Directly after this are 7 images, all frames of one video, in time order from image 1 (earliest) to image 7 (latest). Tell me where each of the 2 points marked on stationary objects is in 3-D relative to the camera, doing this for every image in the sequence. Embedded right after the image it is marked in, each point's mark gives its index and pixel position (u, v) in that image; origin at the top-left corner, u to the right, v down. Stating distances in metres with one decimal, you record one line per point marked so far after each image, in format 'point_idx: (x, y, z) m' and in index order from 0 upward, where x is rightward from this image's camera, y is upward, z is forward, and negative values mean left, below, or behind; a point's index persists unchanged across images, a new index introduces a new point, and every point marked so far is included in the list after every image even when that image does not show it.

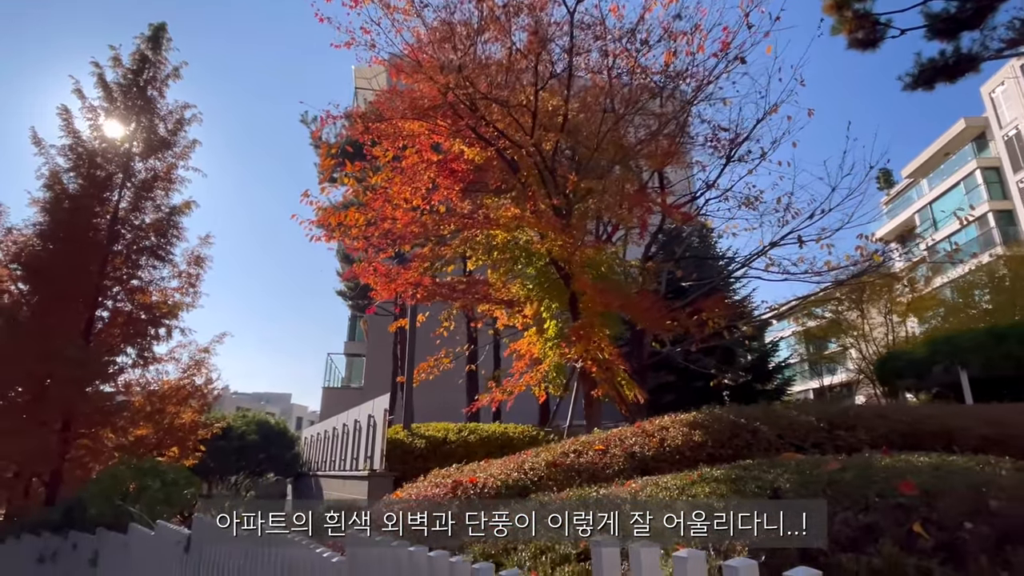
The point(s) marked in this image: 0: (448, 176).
0: (-0.8, +1.5, +7.4) m
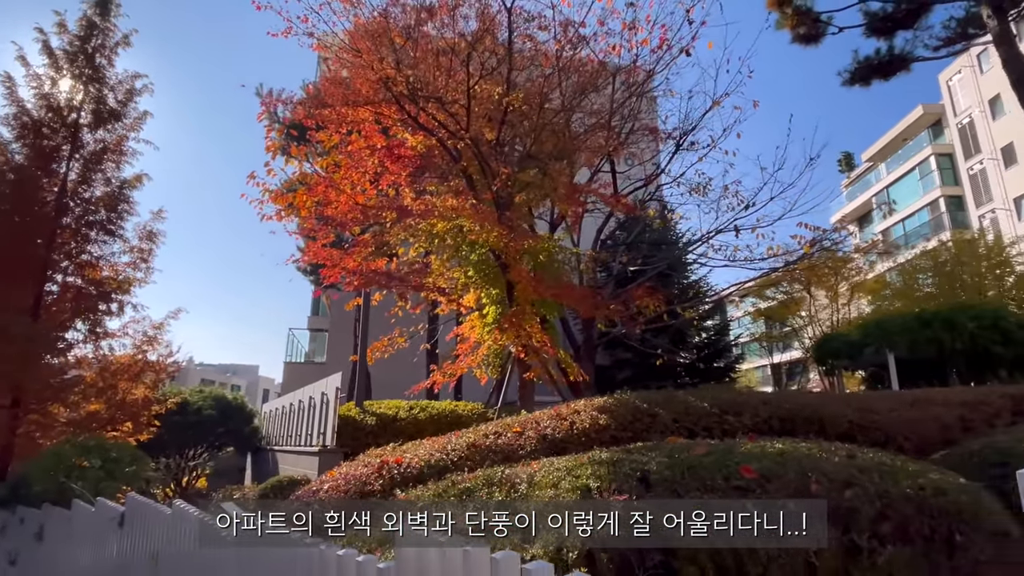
0: (-1.6, +1.7, +7.6) m
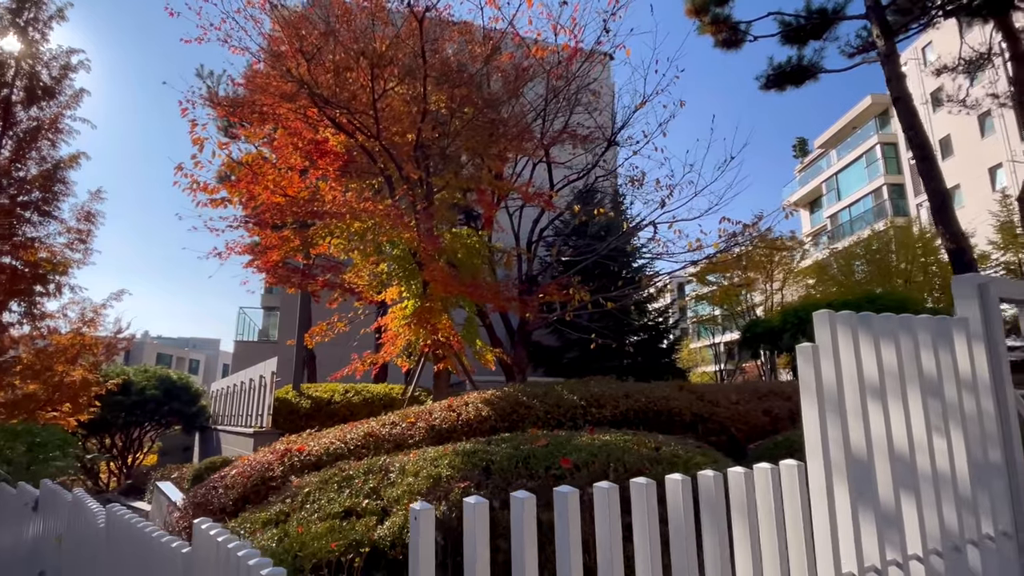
0: (-2.7, +1.8, +7.9) m
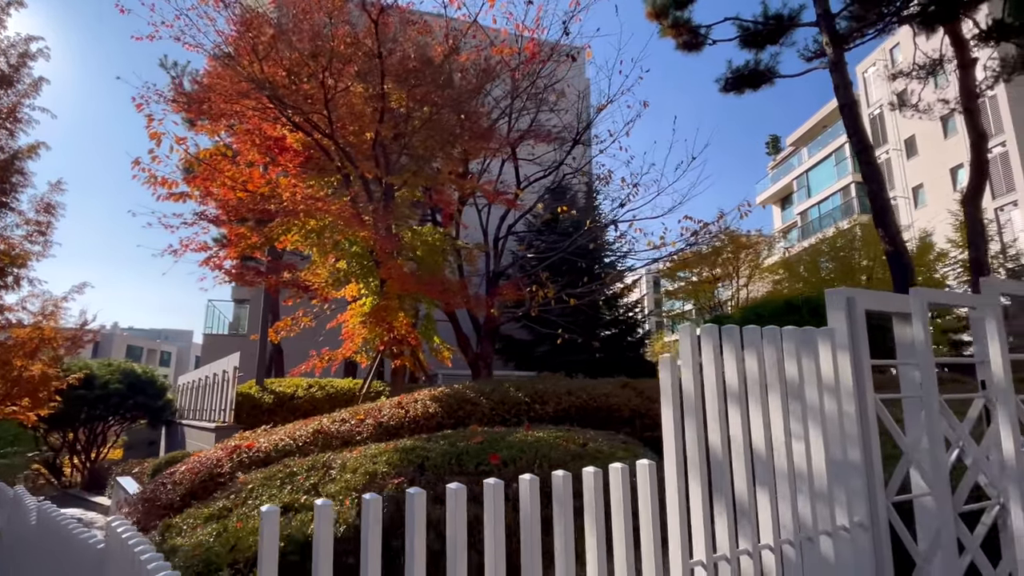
0: (-3.3, +1.9, +7.9) m
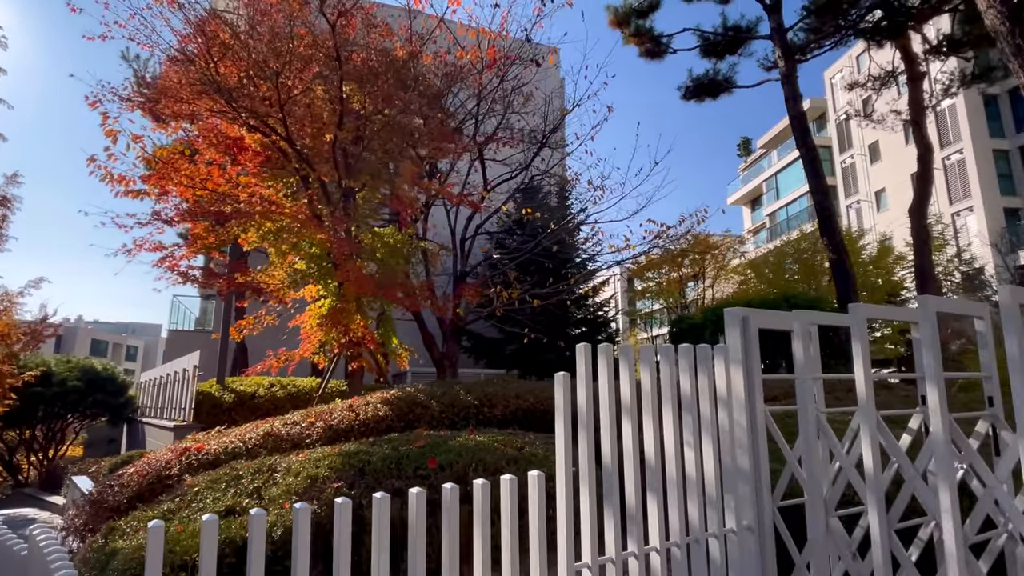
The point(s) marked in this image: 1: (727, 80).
0: (-3.8, +1.9, +7.9) m
1: (+4.1, +4.0, +10.9) m
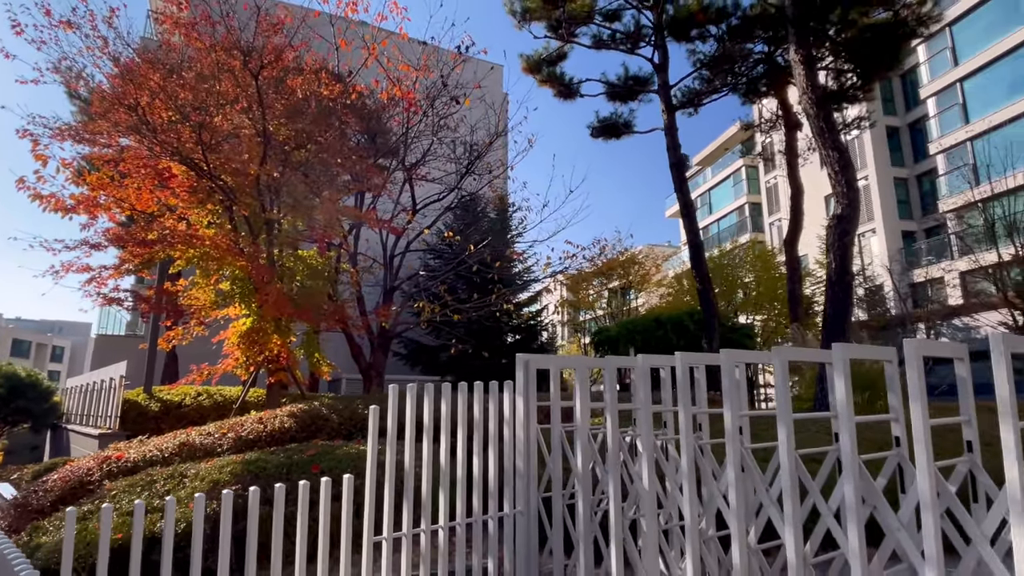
0: (-5.2, +1.6, +8.5) m
1: (+2.5, +3.6, +12.2) m
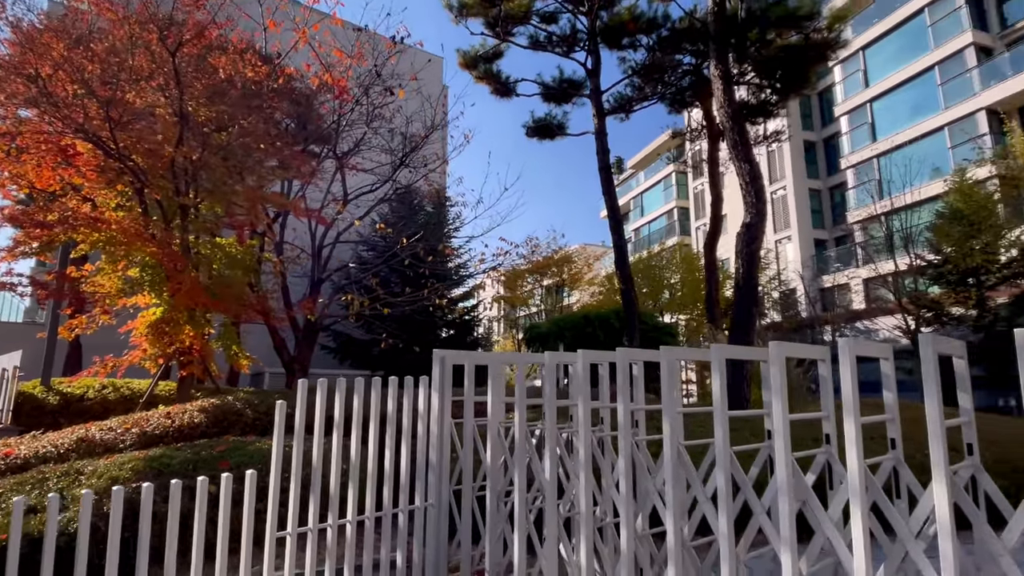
0: (-6.2, +1.8, +7.9) m
1: (+1.1, +3.6, +12.5) m
